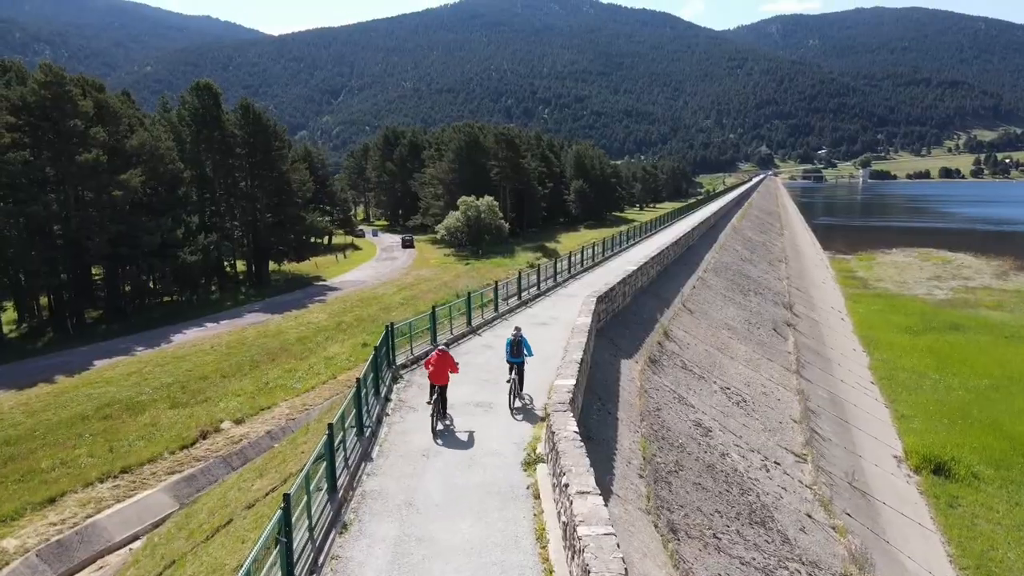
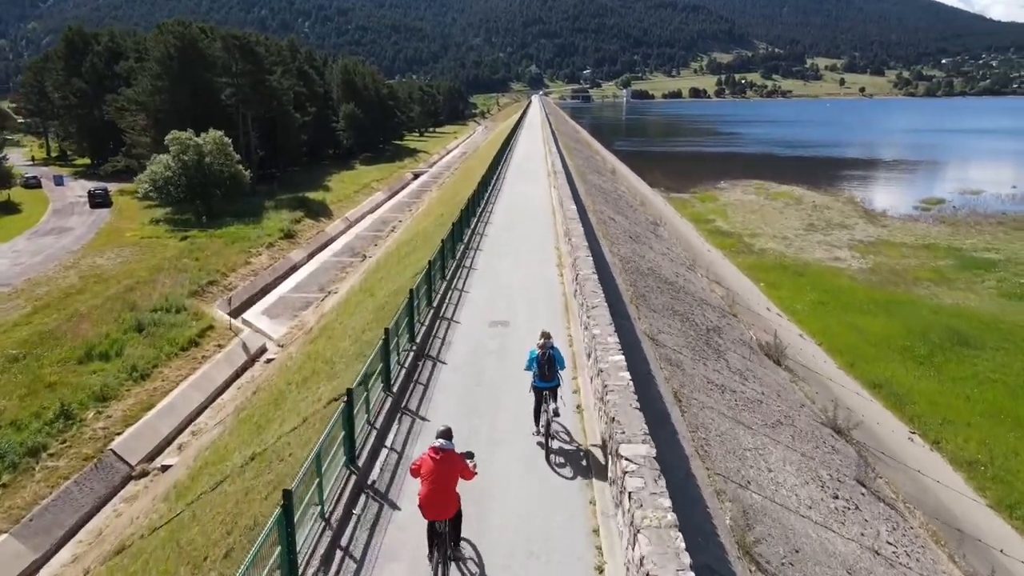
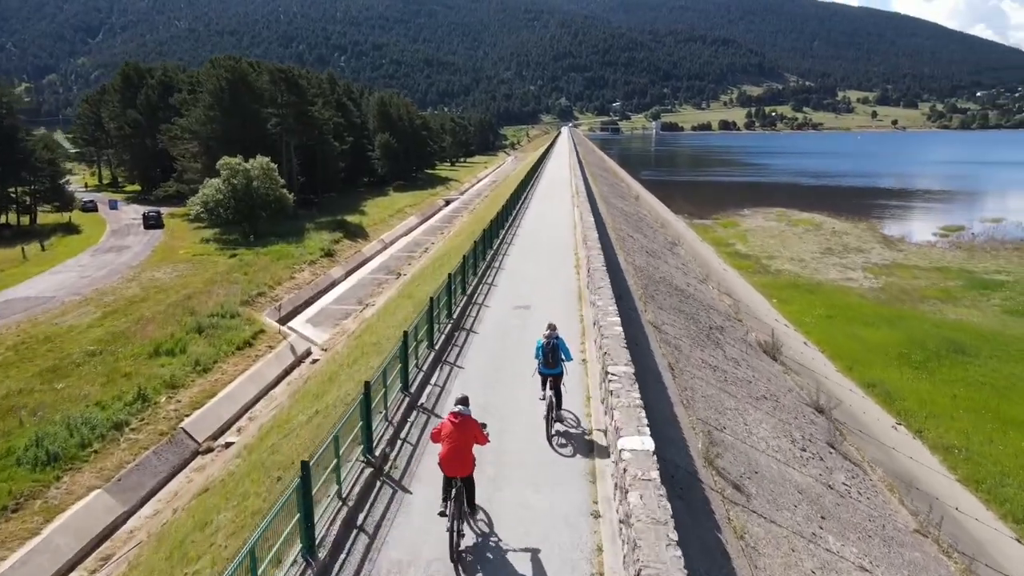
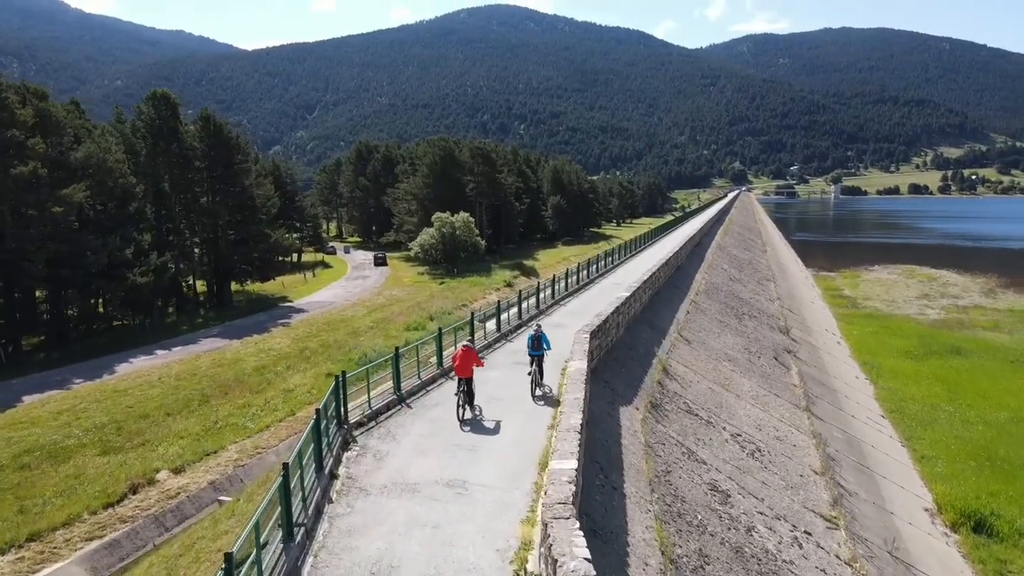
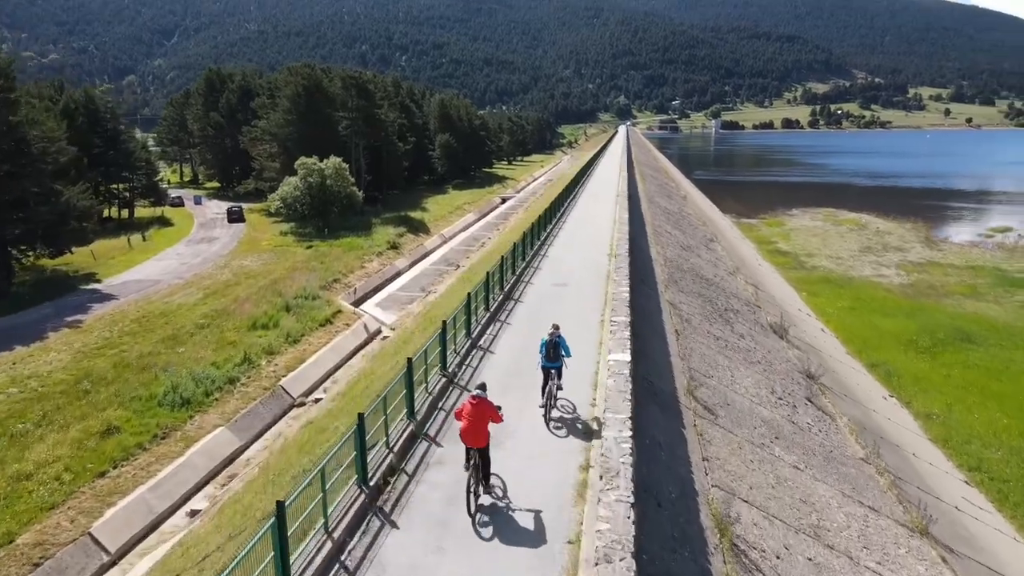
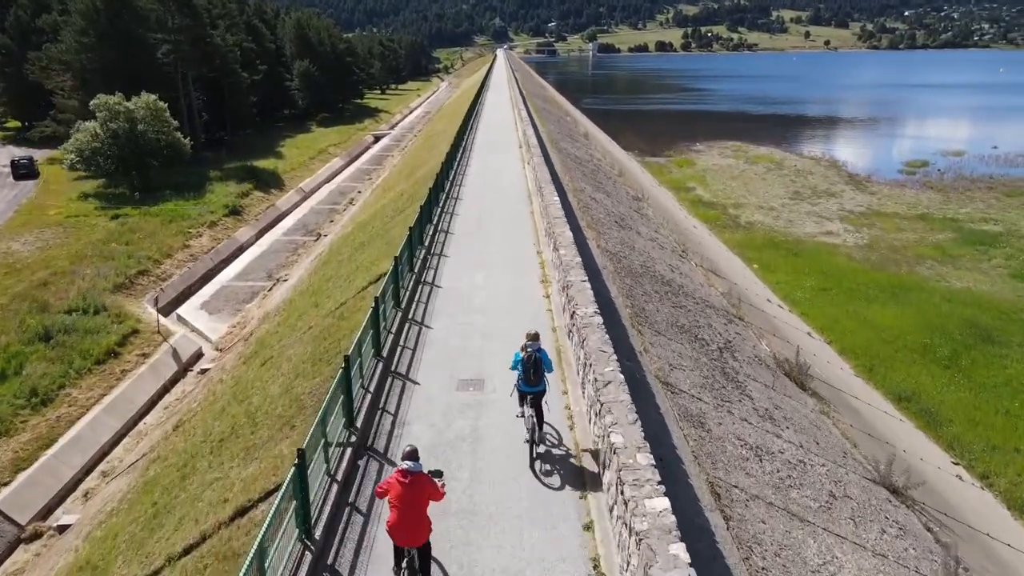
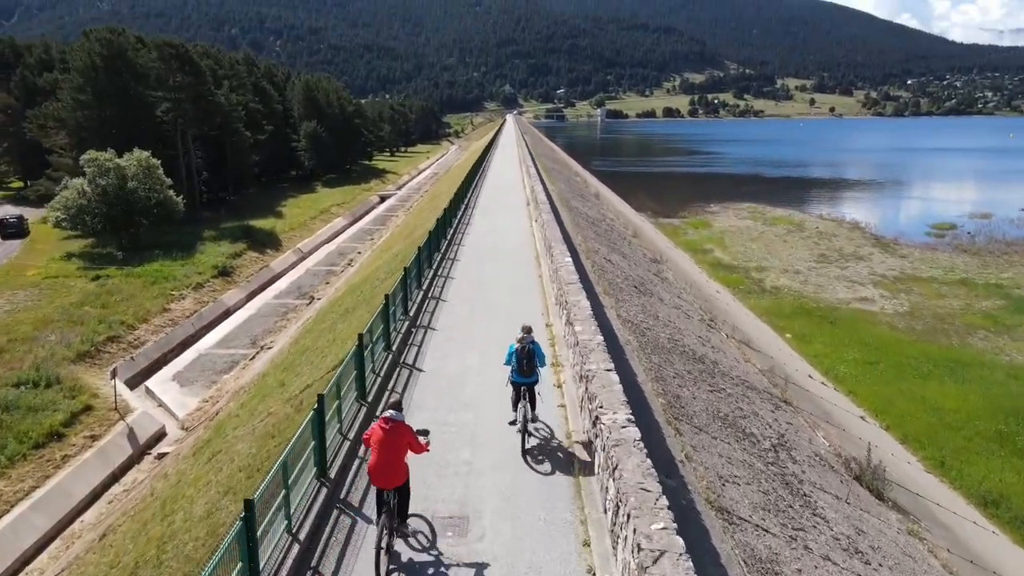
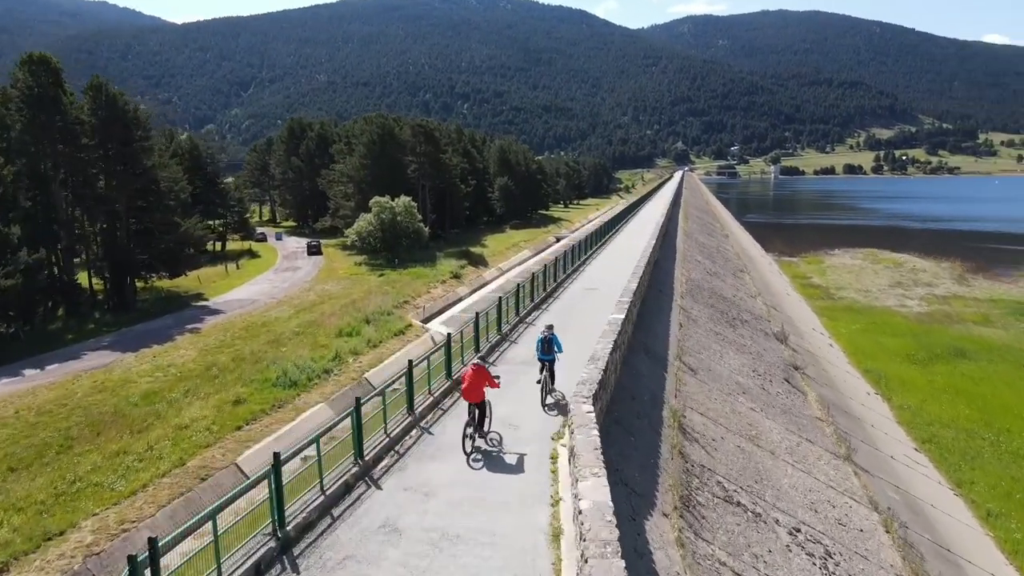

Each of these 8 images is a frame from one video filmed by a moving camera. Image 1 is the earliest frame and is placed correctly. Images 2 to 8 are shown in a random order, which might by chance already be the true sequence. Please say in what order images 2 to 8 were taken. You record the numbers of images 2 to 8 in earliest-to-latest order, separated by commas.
4, 8, 5, 3, 2, 6, 7
